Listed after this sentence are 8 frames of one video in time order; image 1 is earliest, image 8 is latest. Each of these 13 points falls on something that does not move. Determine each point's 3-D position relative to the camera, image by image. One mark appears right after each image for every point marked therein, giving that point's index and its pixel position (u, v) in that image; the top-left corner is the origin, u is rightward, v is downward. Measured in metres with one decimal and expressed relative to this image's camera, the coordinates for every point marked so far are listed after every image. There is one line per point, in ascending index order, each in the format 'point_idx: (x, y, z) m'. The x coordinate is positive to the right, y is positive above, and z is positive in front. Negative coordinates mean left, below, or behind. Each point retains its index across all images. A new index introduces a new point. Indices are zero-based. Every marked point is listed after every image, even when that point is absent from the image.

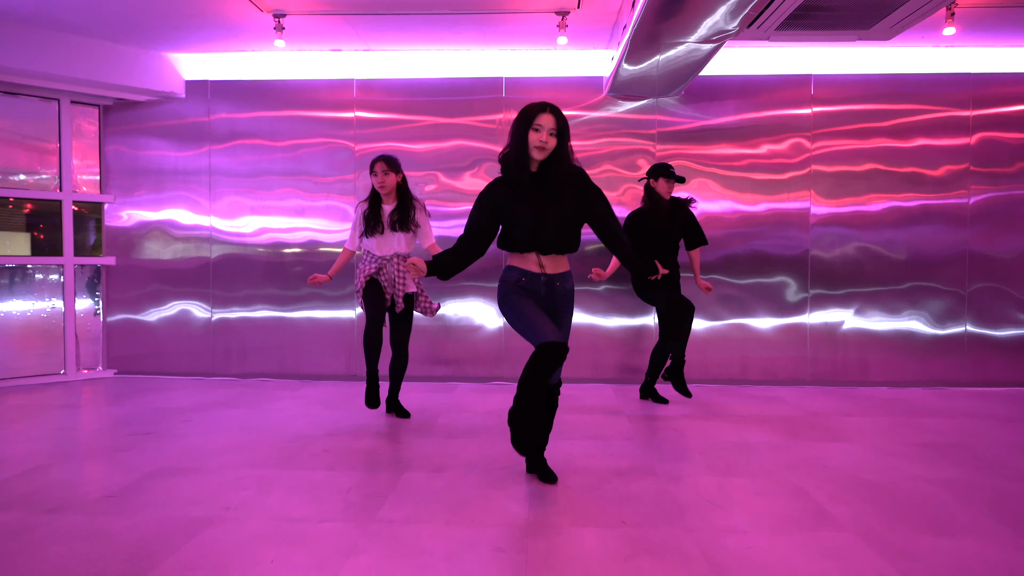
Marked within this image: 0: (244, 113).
0: (-2.0, +1.3, +5.1) m
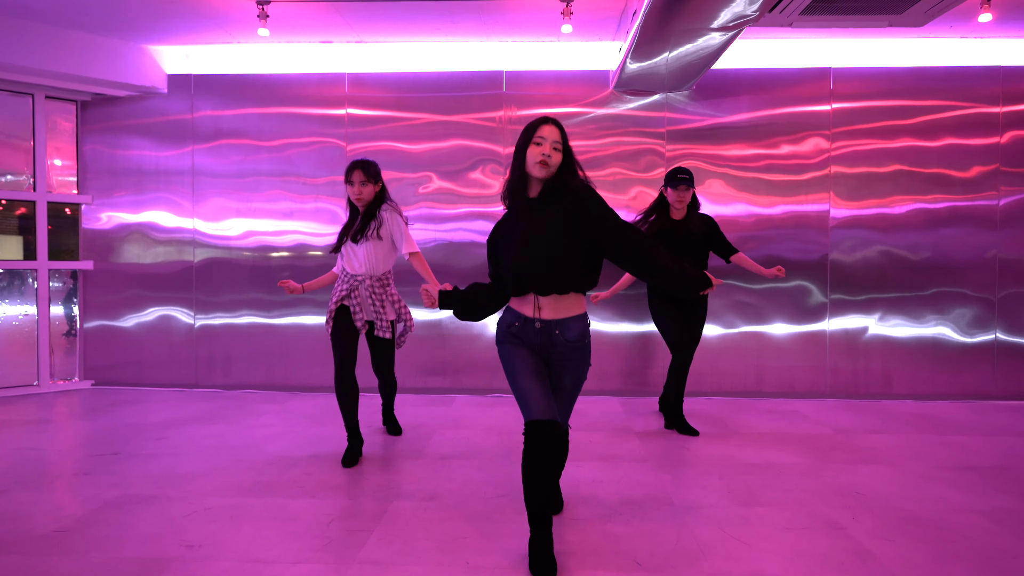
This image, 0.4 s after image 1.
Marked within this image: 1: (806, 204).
0: (-2.0, +1.3, +4.9) m
1: (+2.0, +0.6, +4.6) m
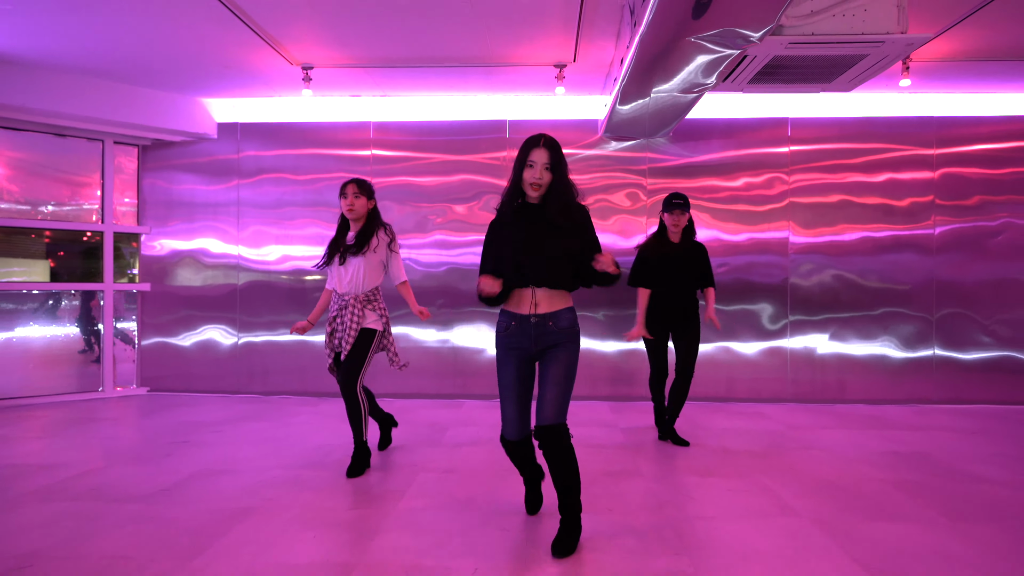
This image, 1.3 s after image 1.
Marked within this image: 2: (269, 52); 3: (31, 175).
0: (-2.0, +1.1, +5.6) m
1: (+2.0, +0.4, +5.3) m
2: (-1.6, +1.5, +4.5) m
3: (-3.7, +0.9, +5.3) m
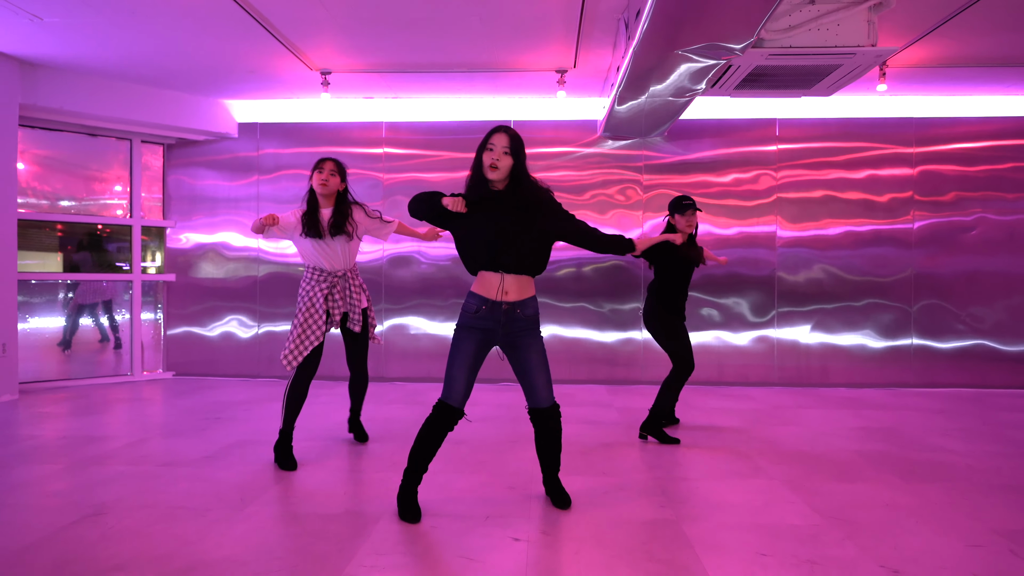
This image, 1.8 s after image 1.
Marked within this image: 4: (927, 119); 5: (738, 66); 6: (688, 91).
0: (-1.9, +1.2, +5.9) m
1: (+2.0, +0.5, +5.6) m
2: (-1.6, +1.6, +4.8) m
3: (-3.7, +0.9, +5.6) m
4: (+3.3, +1.4, +5.5) m
5: (+1.2, +1.2, +3.8) m
6: (+1.1, +1.2, +4.3) m
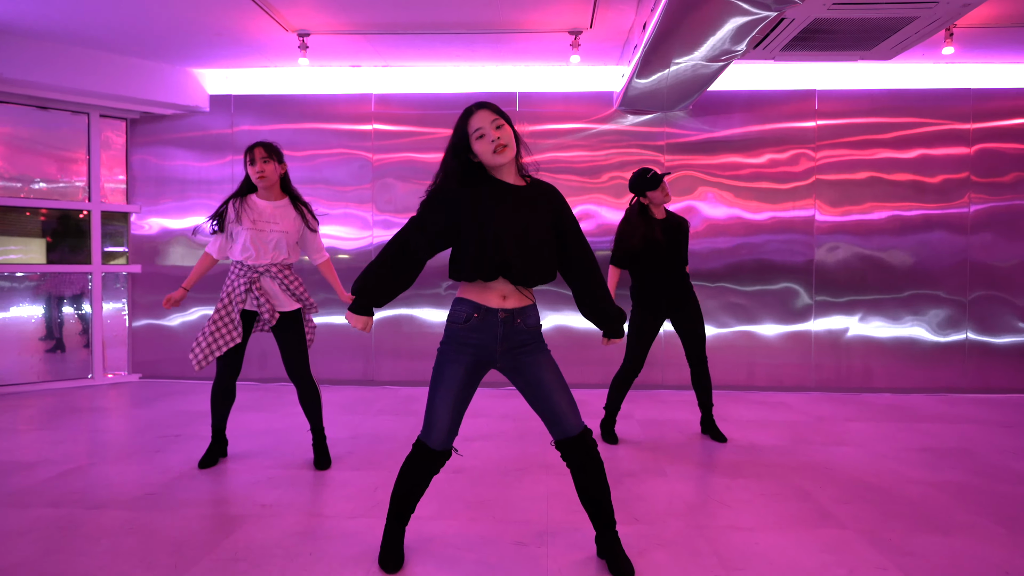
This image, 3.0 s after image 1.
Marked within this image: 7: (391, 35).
0: (-1.9, +1.3, +5.3) m
1: (+2.0, +0.6, +5.0) m
2: (-1.5, +1.6, +4.2) m
3: (-3.6, +1.0, +5.0) m
4: (+3.4, +1.4, +4.9) m
5: (+1.3, +1.2, +3.2) m
6: (+1.1, +1.2, +3.6) m
7: (-0.8, +1.6, +4.4) m
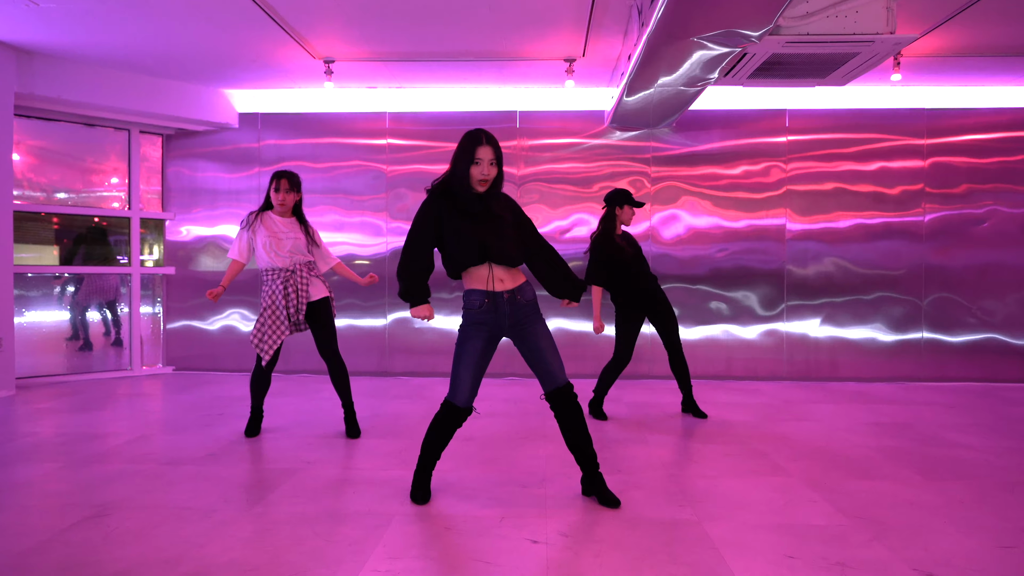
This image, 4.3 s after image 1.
0: (-1.9, +1.3, +5.8) m
1: (+2.0, +0.6, +5.5) m
2: (-1.5, +1.7, +4.7) m
3: (-3.6, +1.0, +5.5) m
4: (+3.4, +1.4, +5.4) m
5: (+1.3, +1.3, +3.7) m
6: (+1.1, +1.3, +4.2) m
7: (-0.8, +1.6, +4.9) m
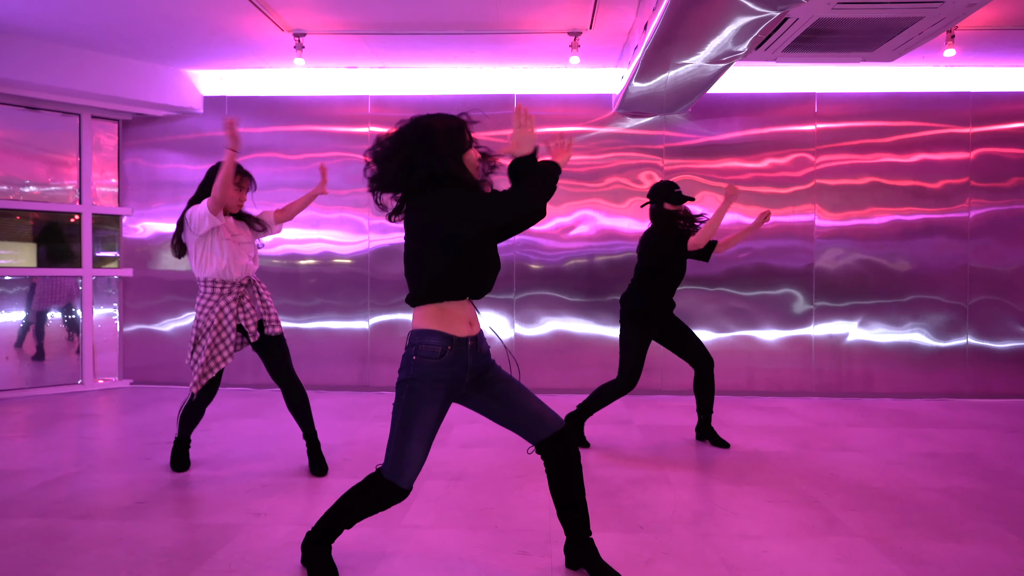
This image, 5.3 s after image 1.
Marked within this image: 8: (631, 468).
0: (-1.9, +1.2, +5.2) m
1: (+2.0, +0.5, +5.0) m
2: (-1.5, +1.6, +4.1) m
3: (-3.7, +1.0, +4.9) m
4: (+3.4, +1.4, +4.9) m
5: (+1.3, +1.2, +3.1) m
6: (+1.1, +1.2, +3.6) m
7: (-0.8, +1.6, +4.3) m
8: (+0.6, -0.8, +3.2) m
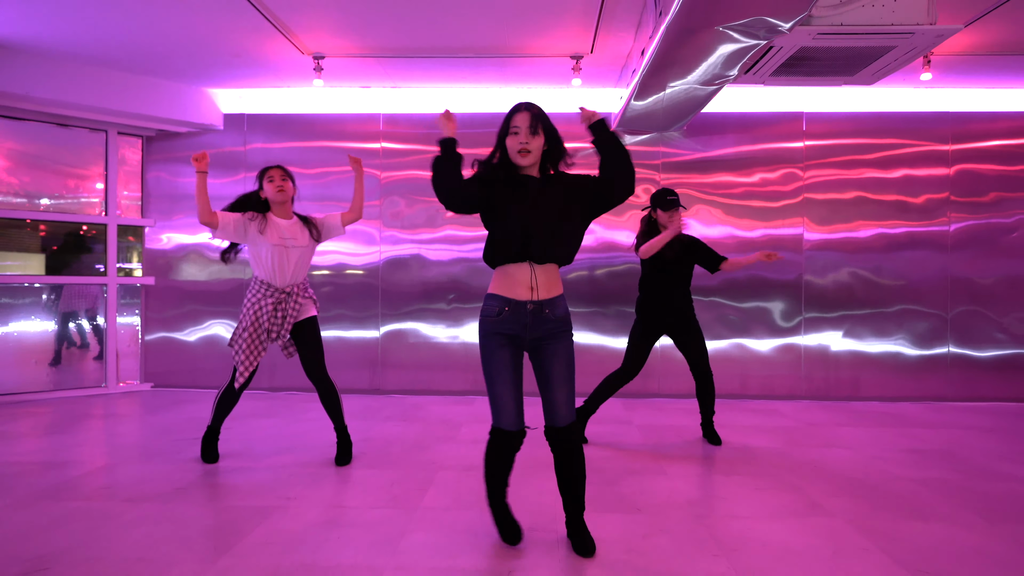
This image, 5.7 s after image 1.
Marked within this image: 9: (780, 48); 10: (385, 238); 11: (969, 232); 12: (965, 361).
0: (-1.9, +1.2, +5.5) m
1: (+2.1, +0.5, +5.2) m
2: (-1.5, +1.6, +4.4) m
3: (-3.6, +0.9, +5.2) m
4: (+3.4, +1.3, +5.2) m
5: (+1.3, +1.2, +3.4) m
6: (+1.2, +1.2, +3.9) m
7: (-0.7, +1.5, +4.6) m
8: (+0.6, -0.9, +3.4) m
9: (+1.3, +1.2, +3.4) m
10: (-1.0, +0.4, +5.5) m
11: (+3.4, +0.4, +5.1) m
12: (+3.4, -0.5, +5.2) m
